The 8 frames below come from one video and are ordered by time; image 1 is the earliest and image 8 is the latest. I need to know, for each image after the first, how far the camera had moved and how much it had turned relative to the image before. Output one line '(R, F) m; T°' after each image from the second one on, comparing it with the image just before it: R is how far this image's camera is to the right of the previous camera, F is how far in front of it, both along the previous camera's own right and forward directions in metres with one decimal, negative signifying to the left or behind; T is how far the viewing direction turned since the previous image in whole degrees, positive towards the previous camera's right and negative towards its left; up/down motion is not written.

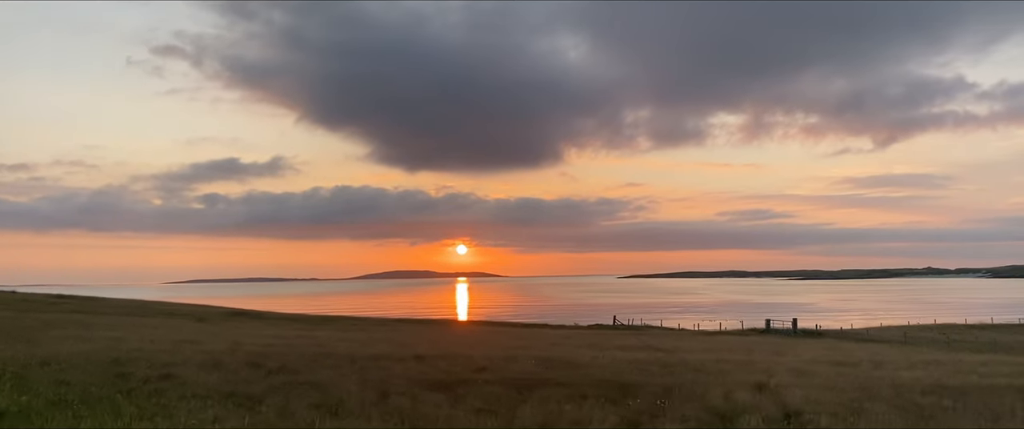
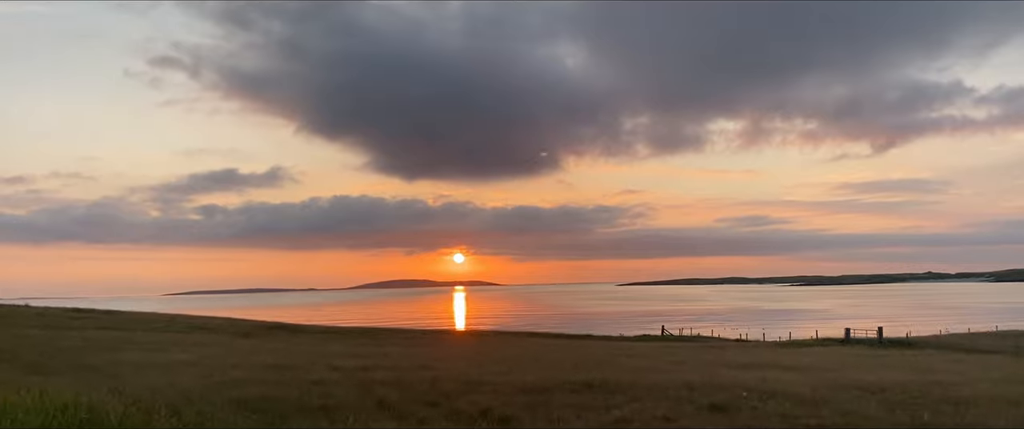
(-3.5, +2.2) m; 0°
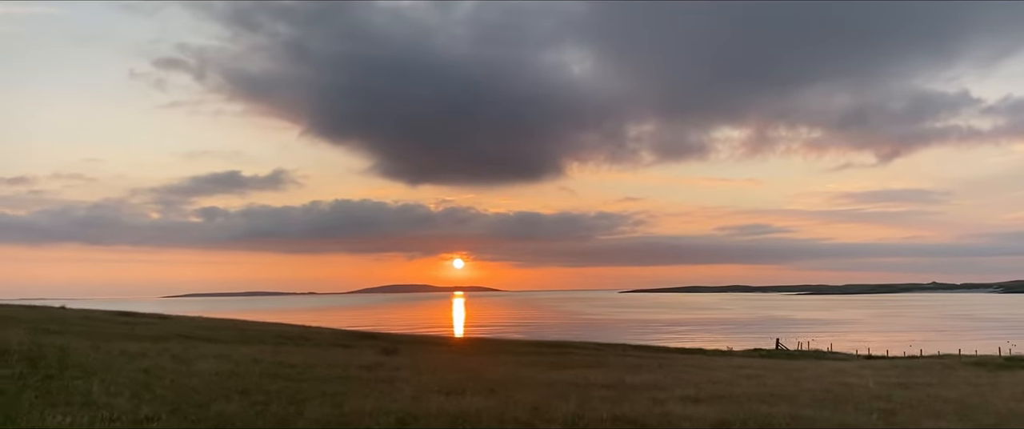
(-4.9, +2.3) m; 0°
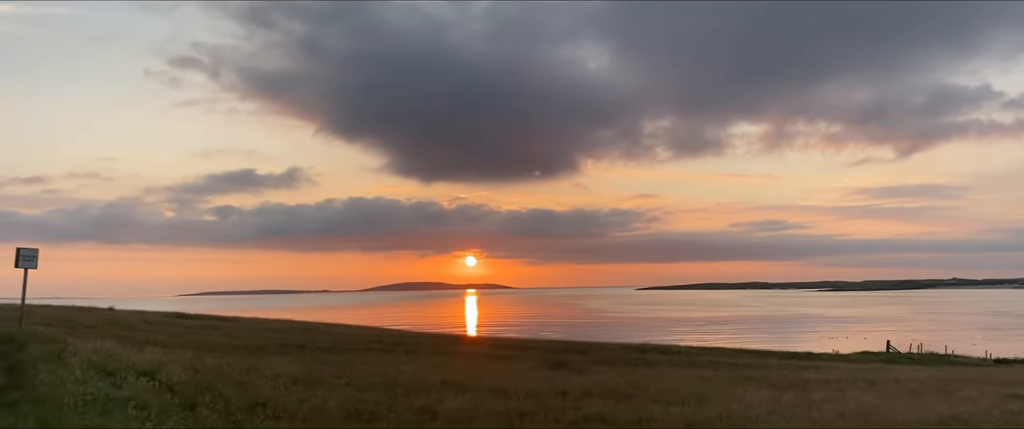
(-4.6, +2.3) m; -1°
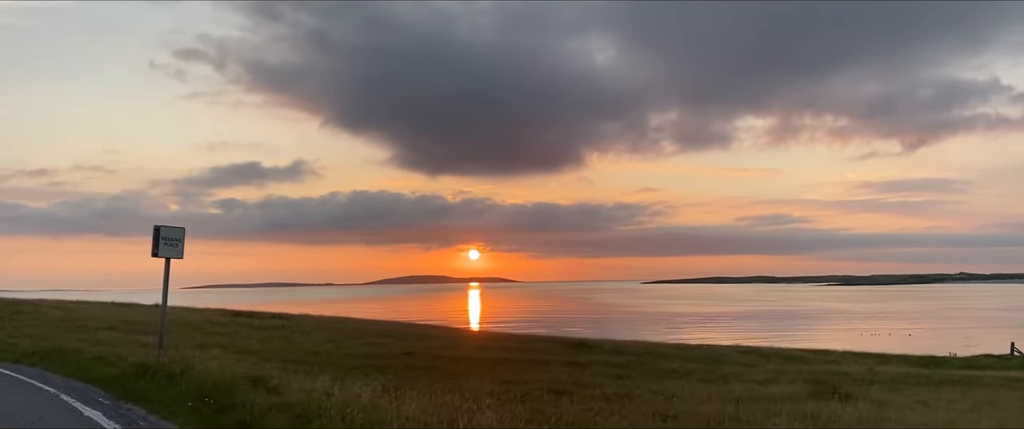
(-4.4, +2.1) m; 0°
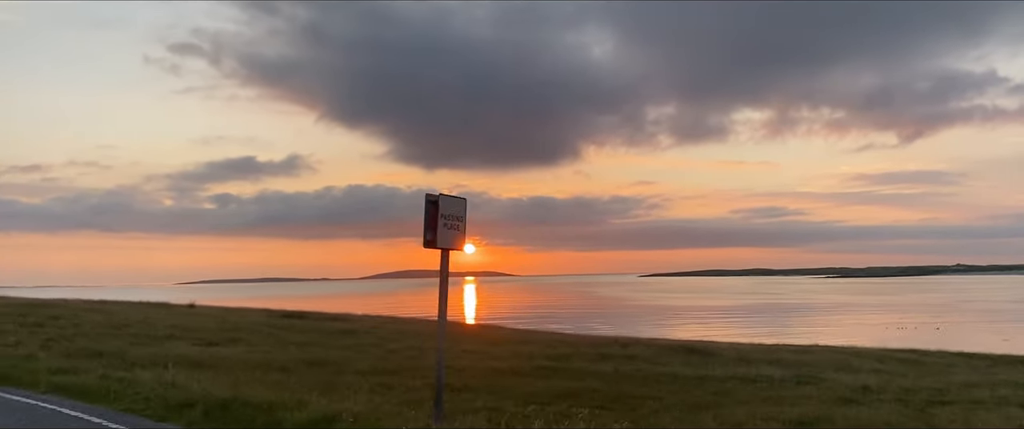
(-3.5, +1.1) m; +1°
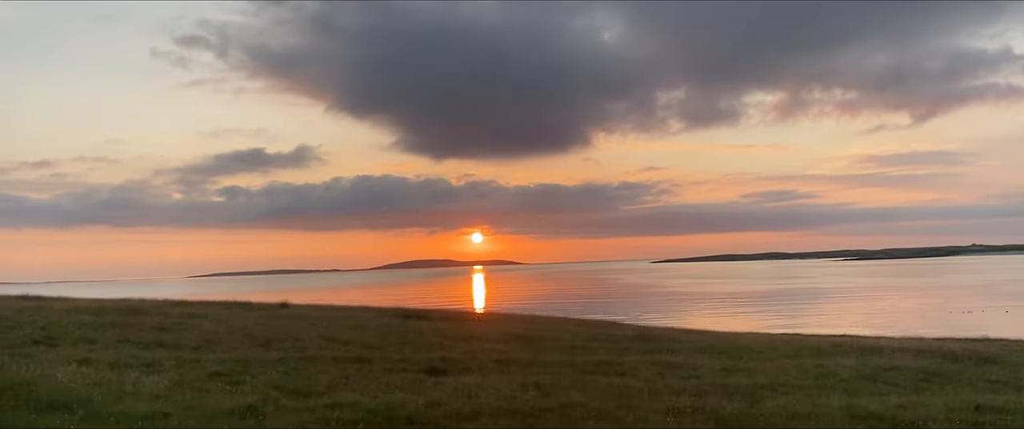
(-7.1, +3.1) m; 0°
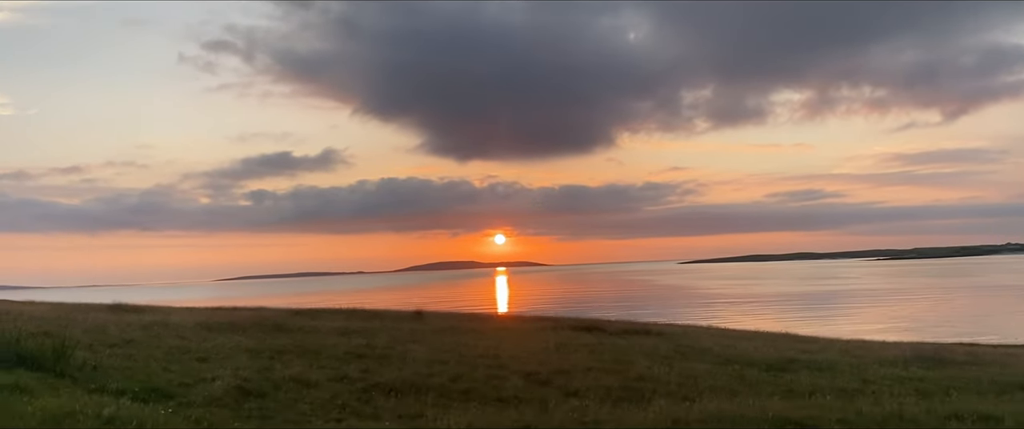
(-9.6, +3.4) m; -1°
